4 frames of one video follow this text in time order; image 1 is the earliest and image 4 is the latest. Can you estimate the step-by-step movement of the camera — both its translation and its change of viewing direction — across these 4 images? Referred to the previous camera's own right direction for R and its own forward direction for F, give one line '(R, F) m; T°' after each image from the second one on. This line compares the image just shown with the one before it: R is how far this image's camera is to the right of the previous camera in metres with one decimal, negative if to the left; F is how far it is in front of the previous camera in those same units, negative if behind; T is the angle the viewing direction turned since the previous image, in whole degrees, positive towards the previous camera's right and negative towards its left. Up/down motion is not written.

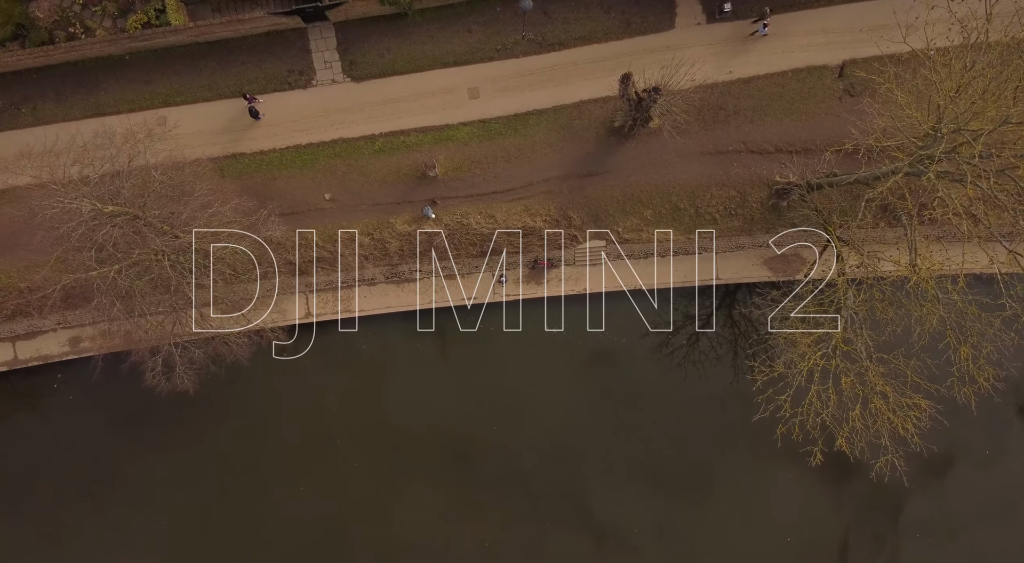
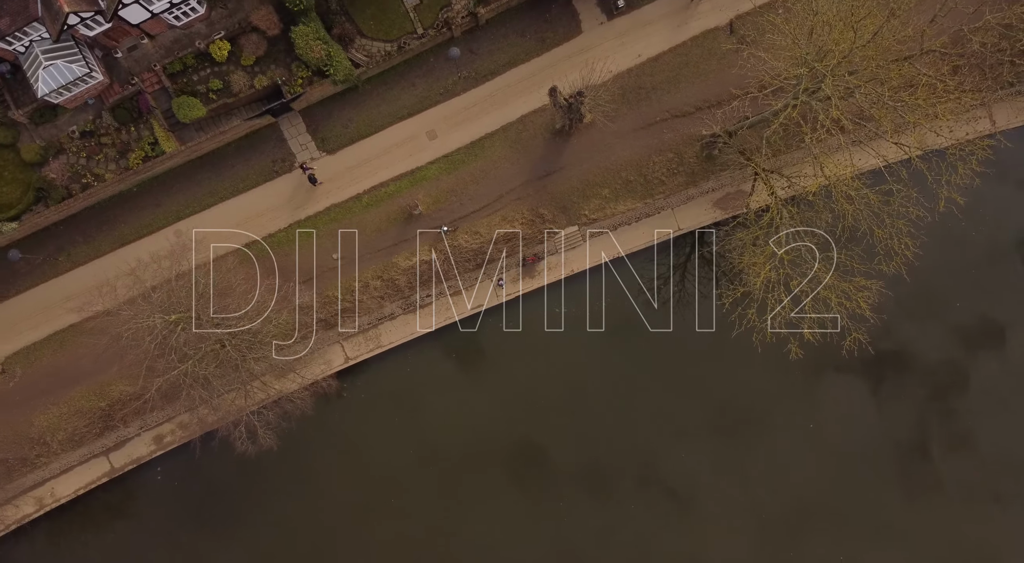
(+0.3, -6.5) m; 0°
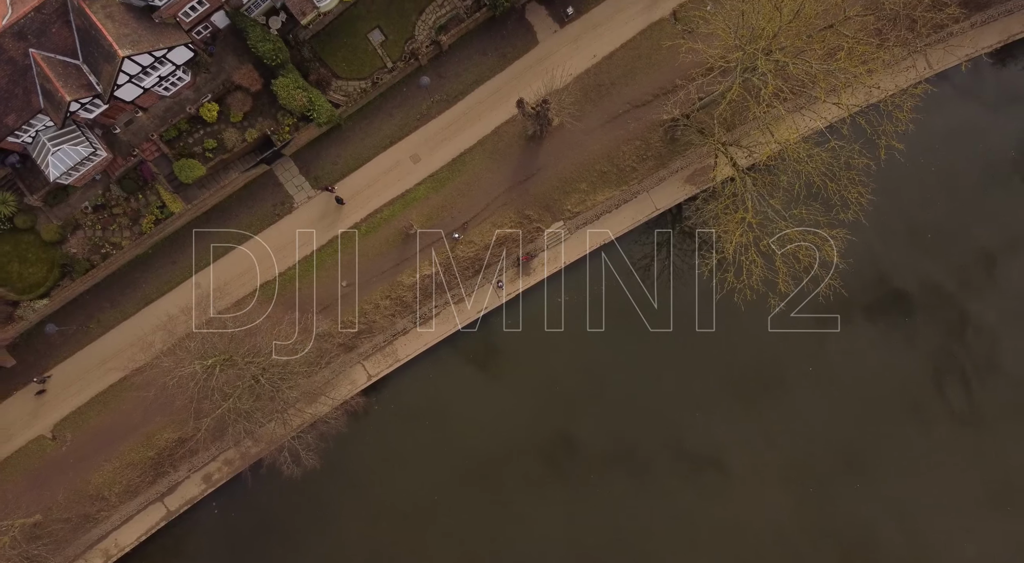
(+0.2, -3.6) m; 0°
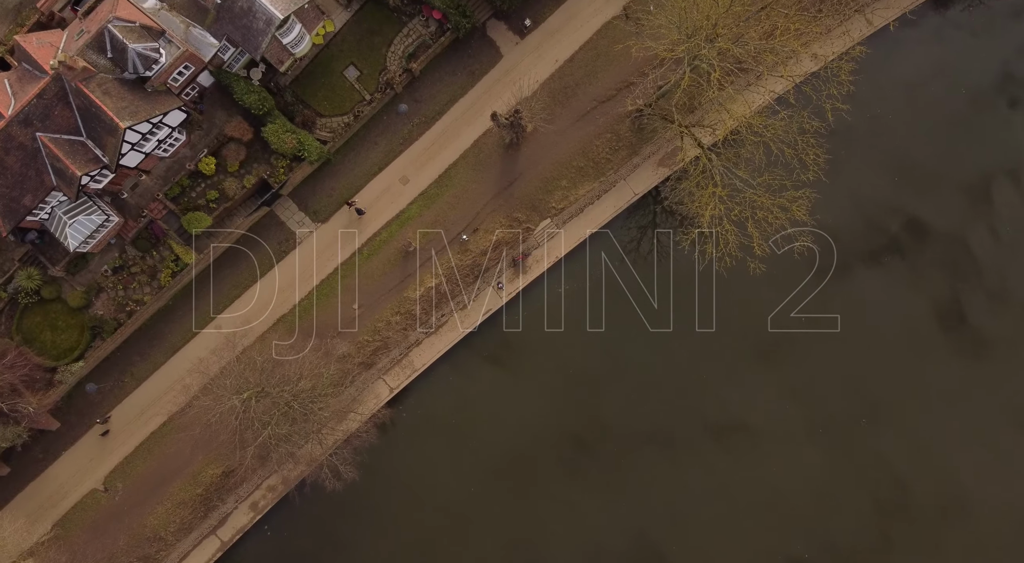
(+0.2, -3.4) m; 0°
